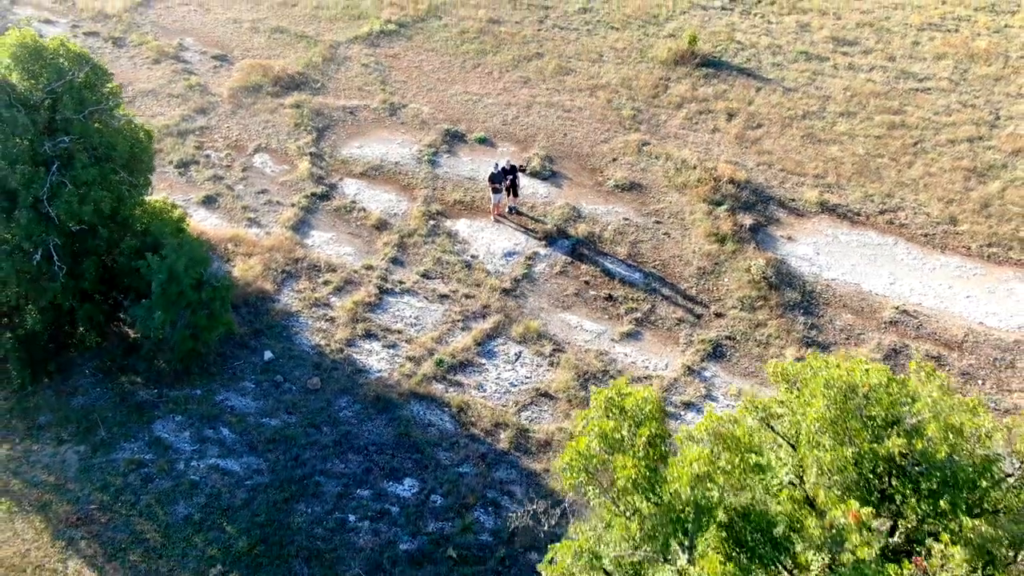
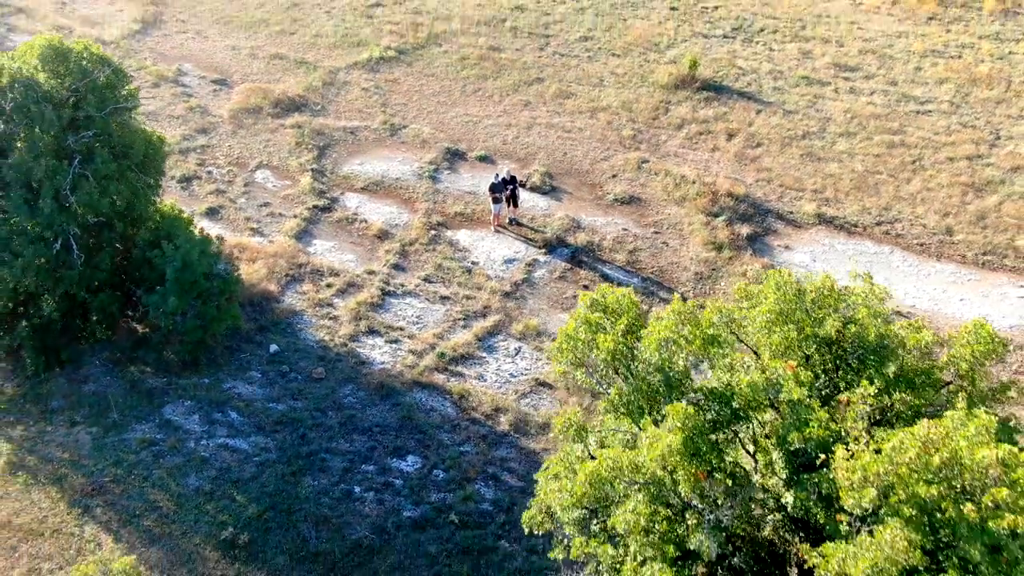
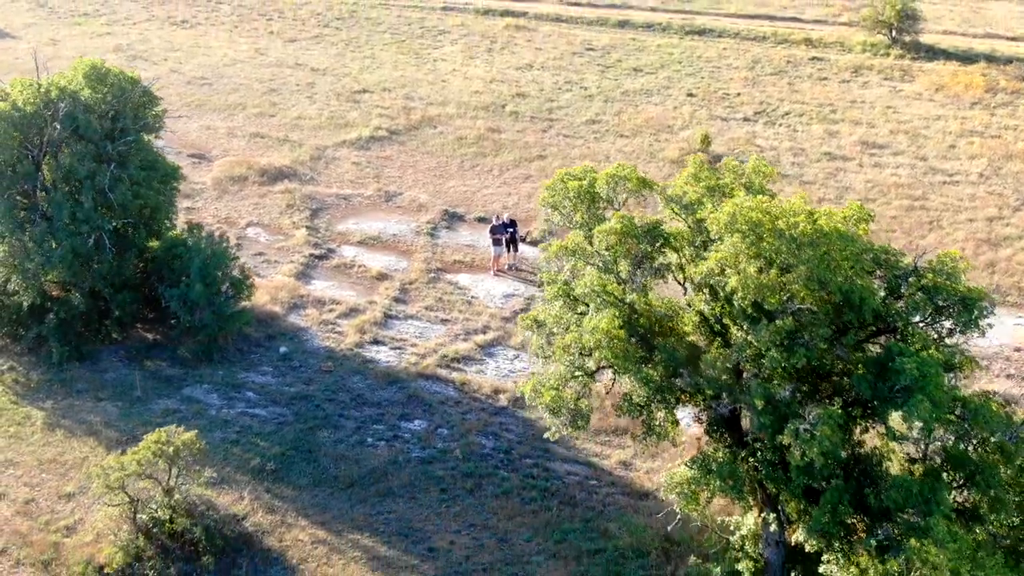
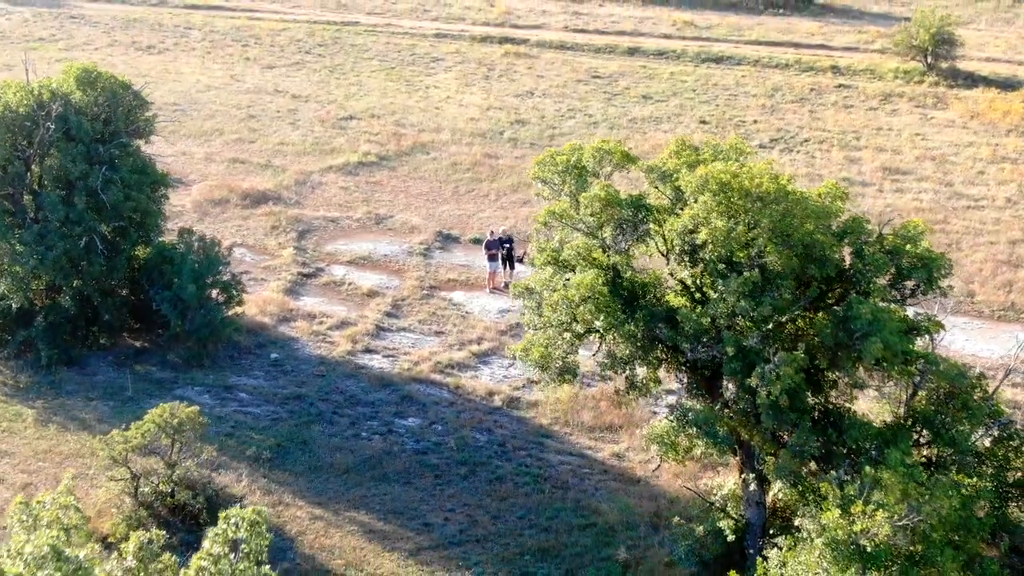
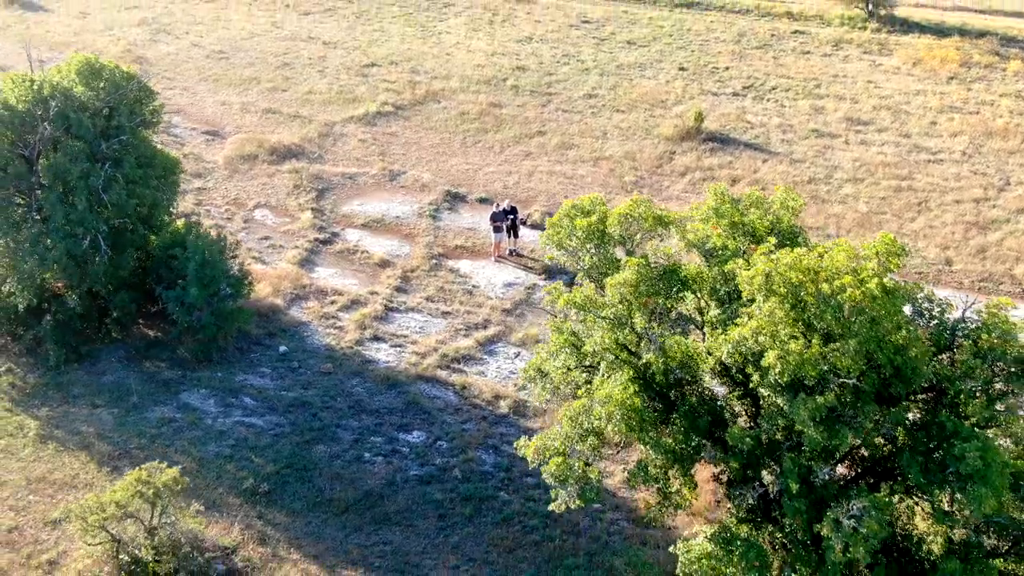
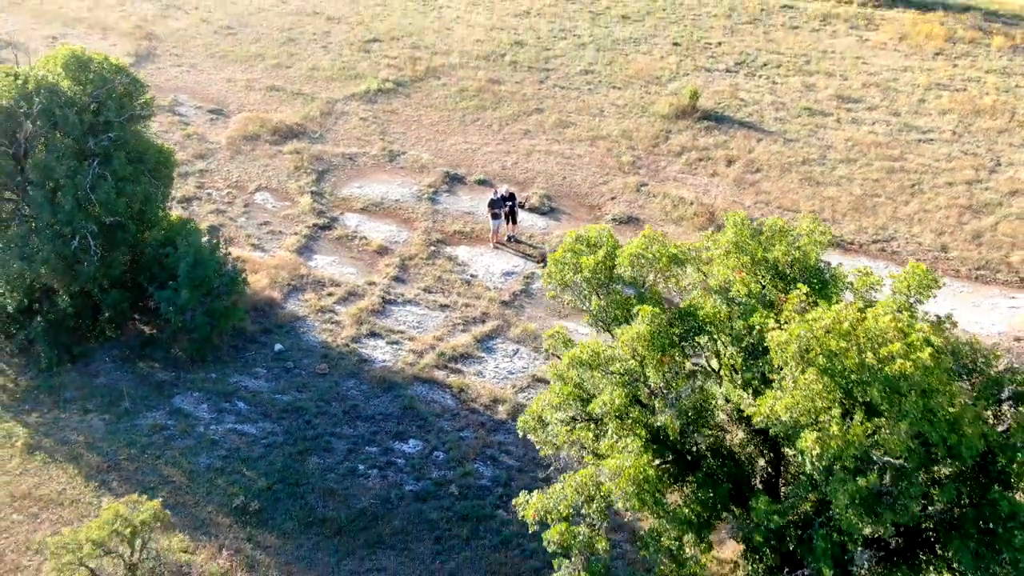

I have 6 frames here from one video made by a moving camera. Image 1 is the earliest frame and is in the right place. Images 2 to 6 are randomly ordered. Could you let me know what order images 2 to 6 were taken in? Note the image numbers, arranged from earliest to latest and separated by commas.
2, 6, 5, 3, 4
